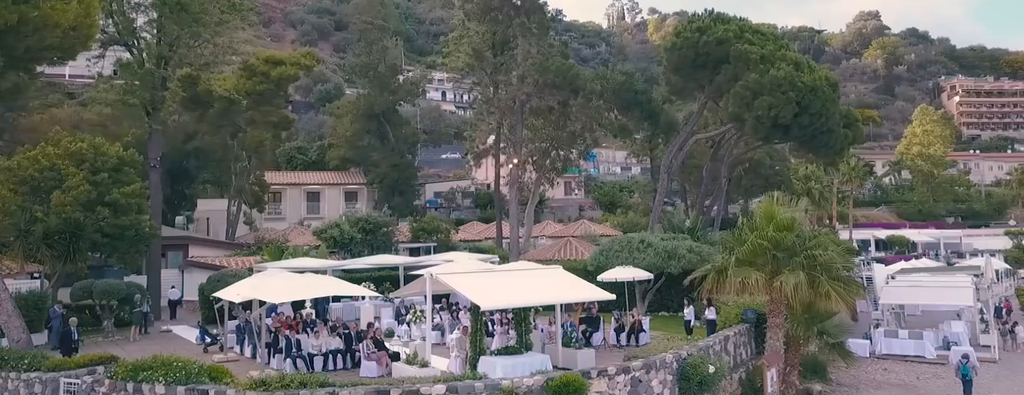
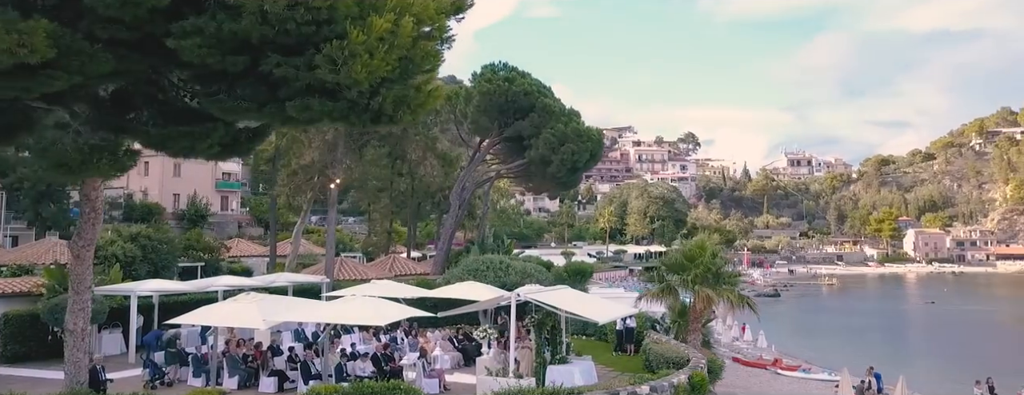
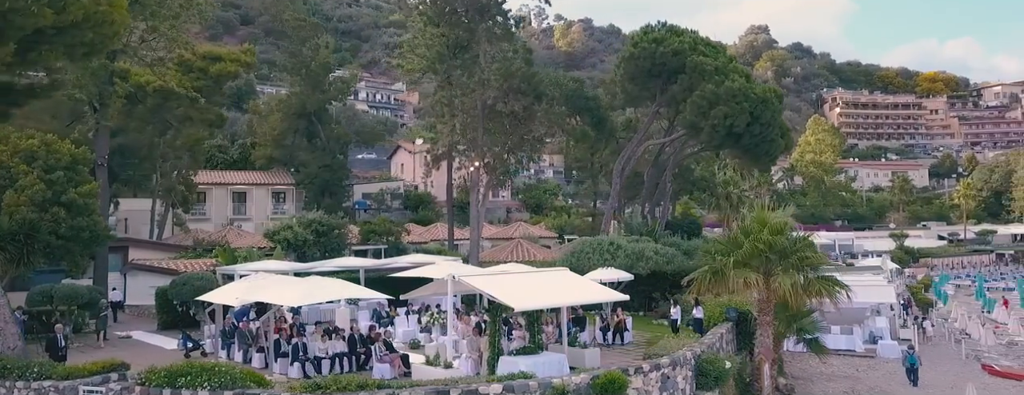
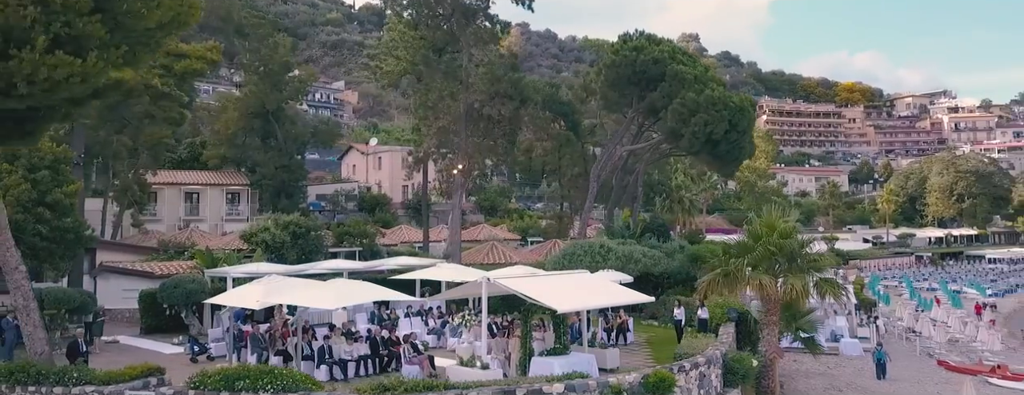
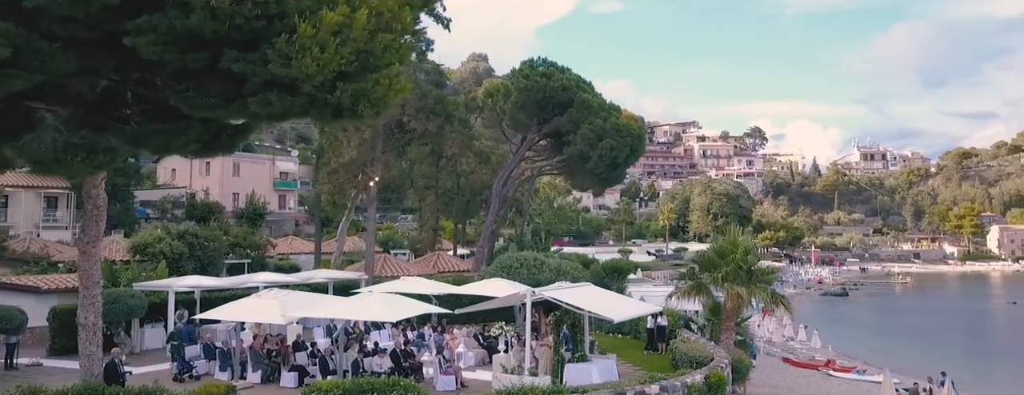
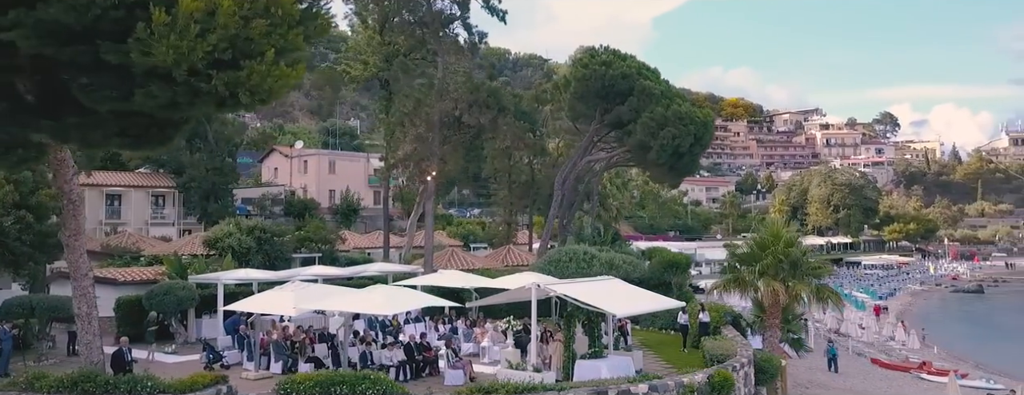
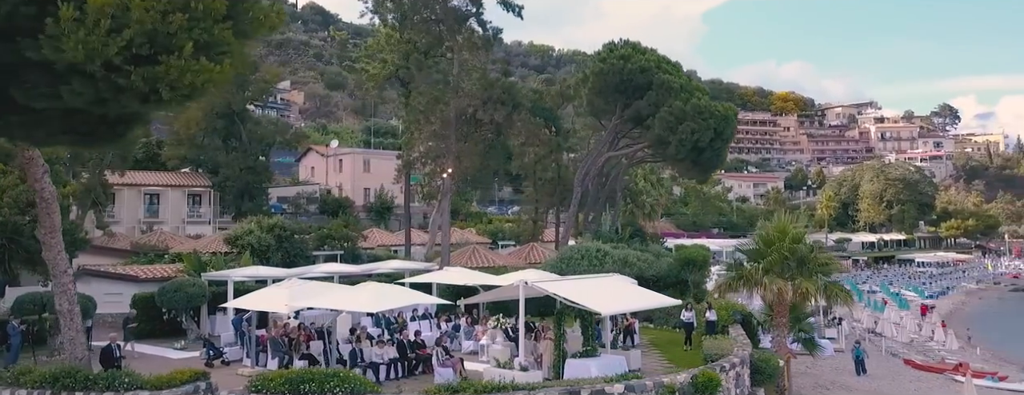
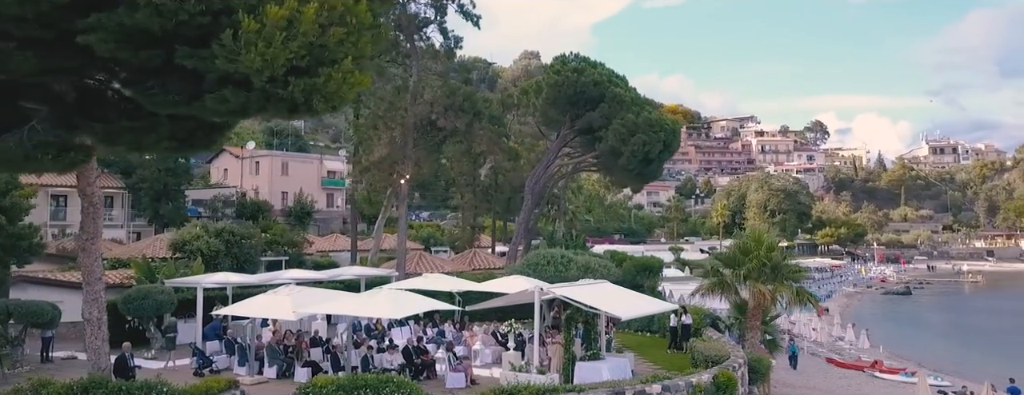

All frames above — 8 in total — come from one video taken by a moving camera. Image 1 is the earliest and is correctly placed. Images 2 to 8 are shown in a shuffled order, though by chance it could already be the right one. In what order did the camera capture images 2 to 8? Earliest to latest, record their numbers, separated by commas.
3, 4, 7, 6, 8, 5, 2
